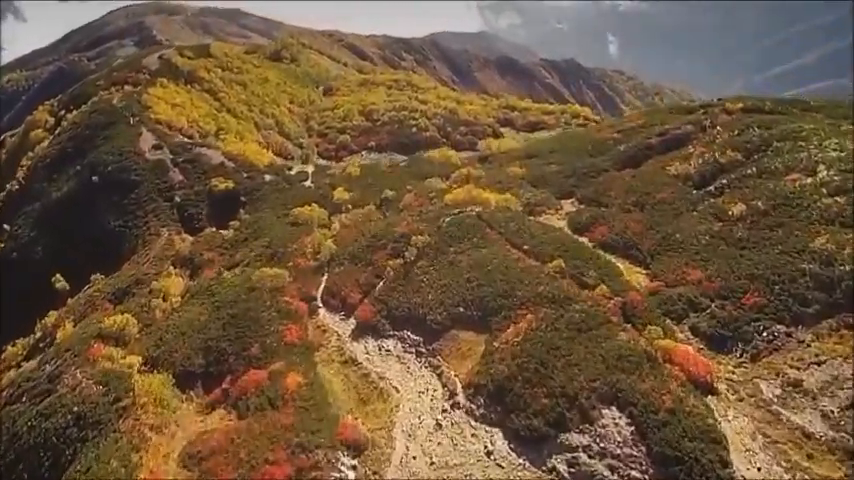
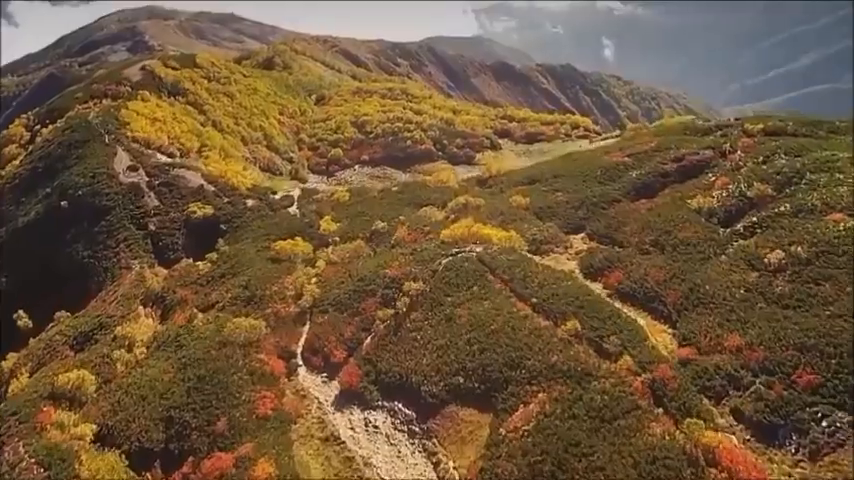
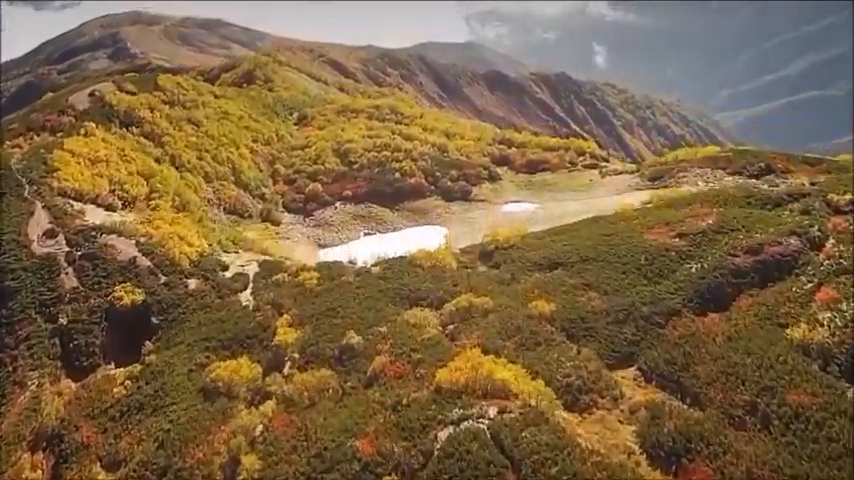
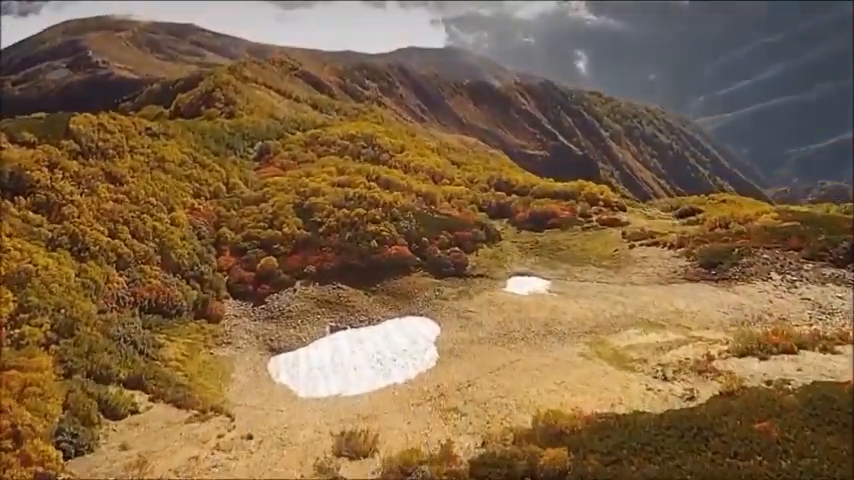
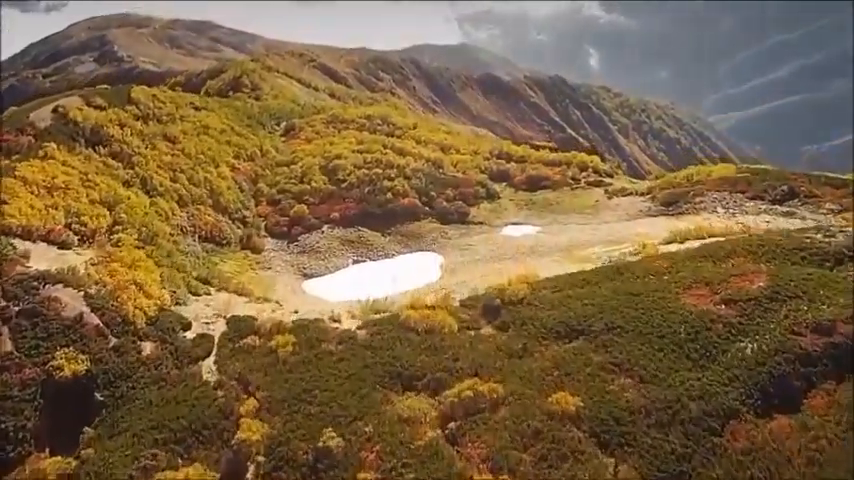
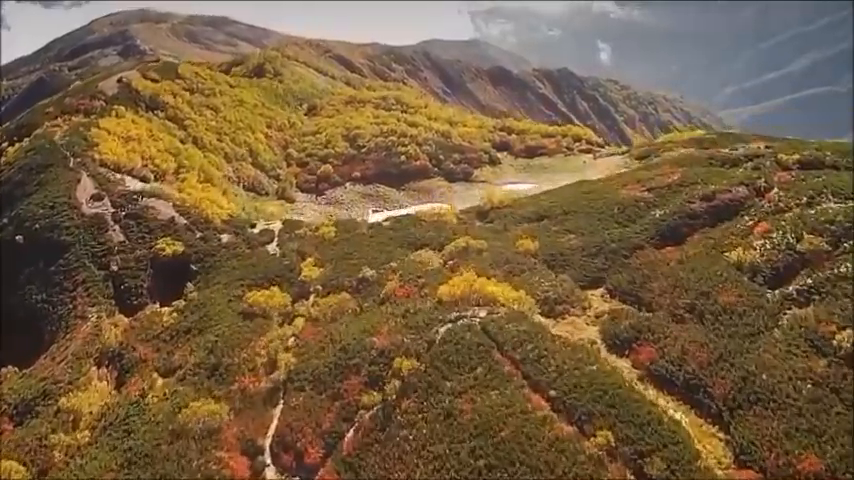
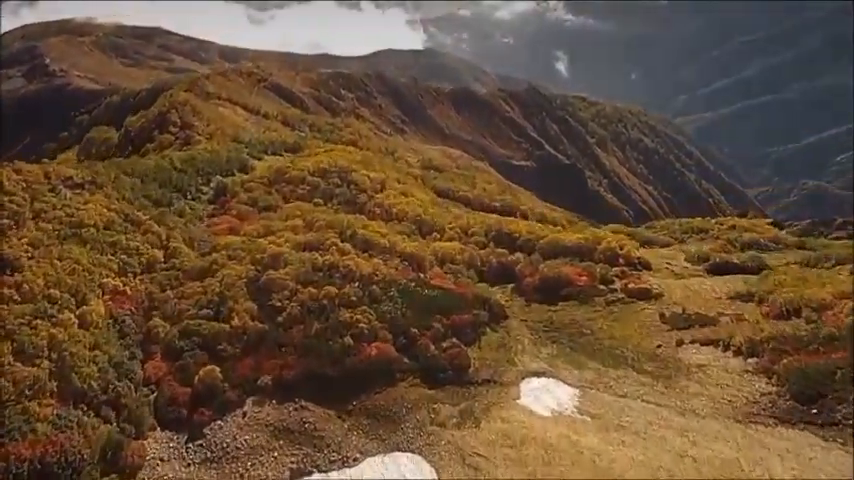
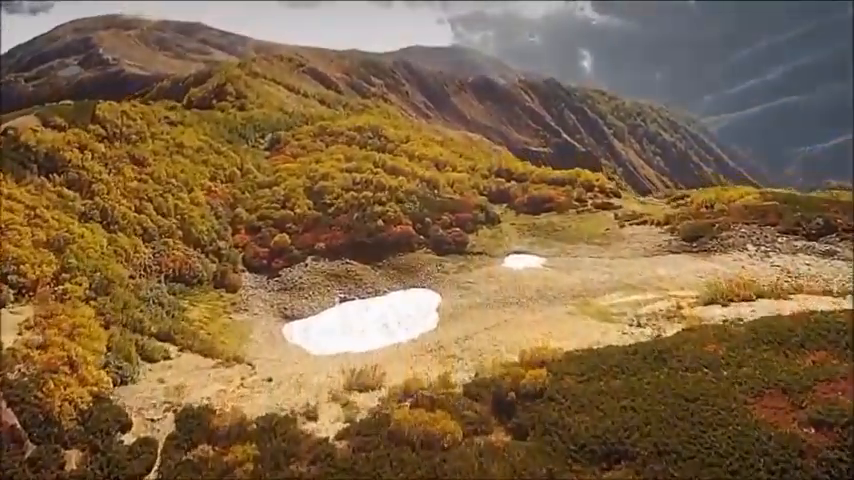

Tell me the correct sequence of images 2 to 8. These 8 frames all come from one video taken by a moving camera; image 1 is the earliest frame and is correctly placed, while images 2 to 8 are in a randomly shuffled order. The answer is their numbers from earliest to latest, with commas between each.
2, 6, 3, 5, 8, 4, 7
